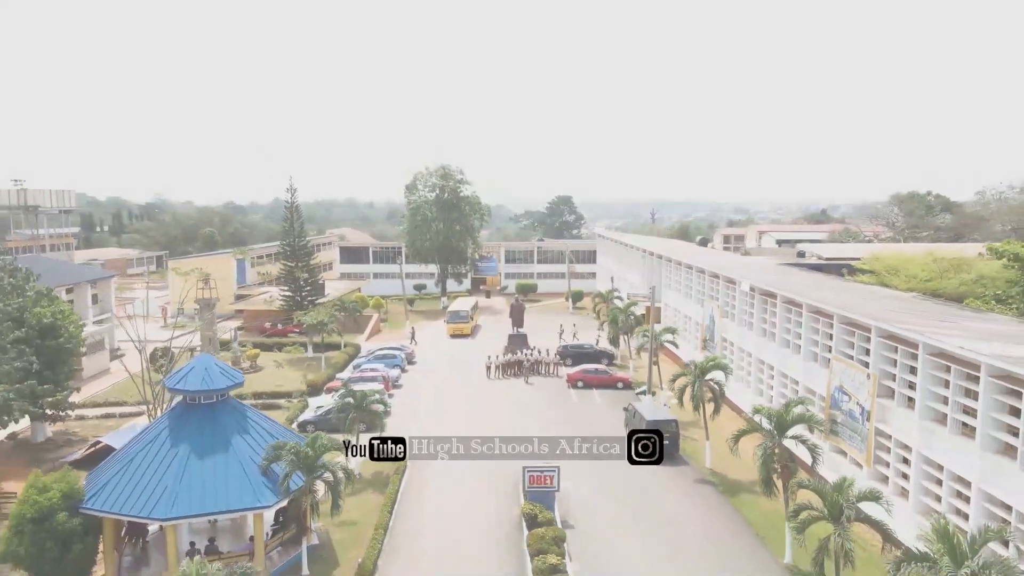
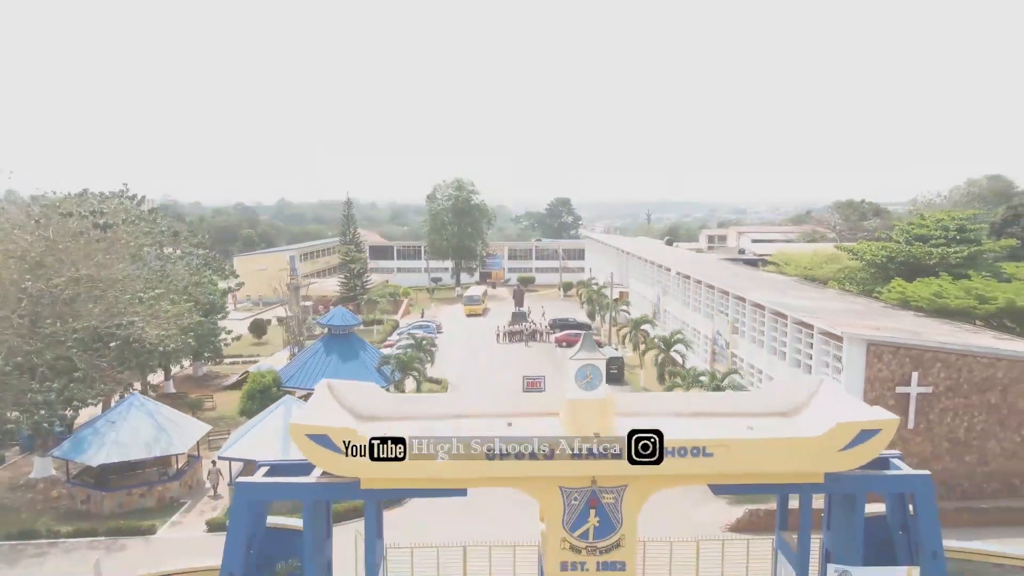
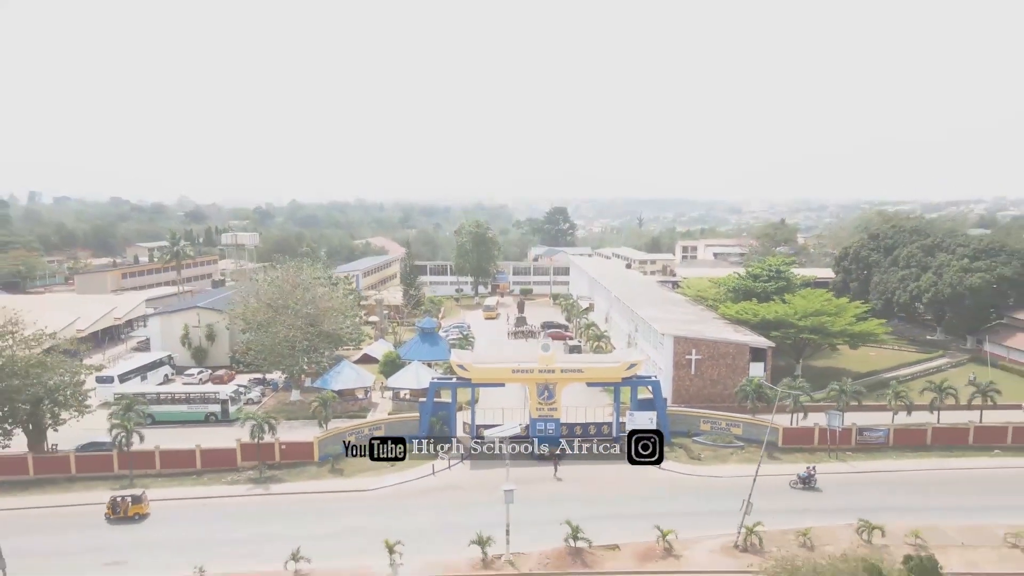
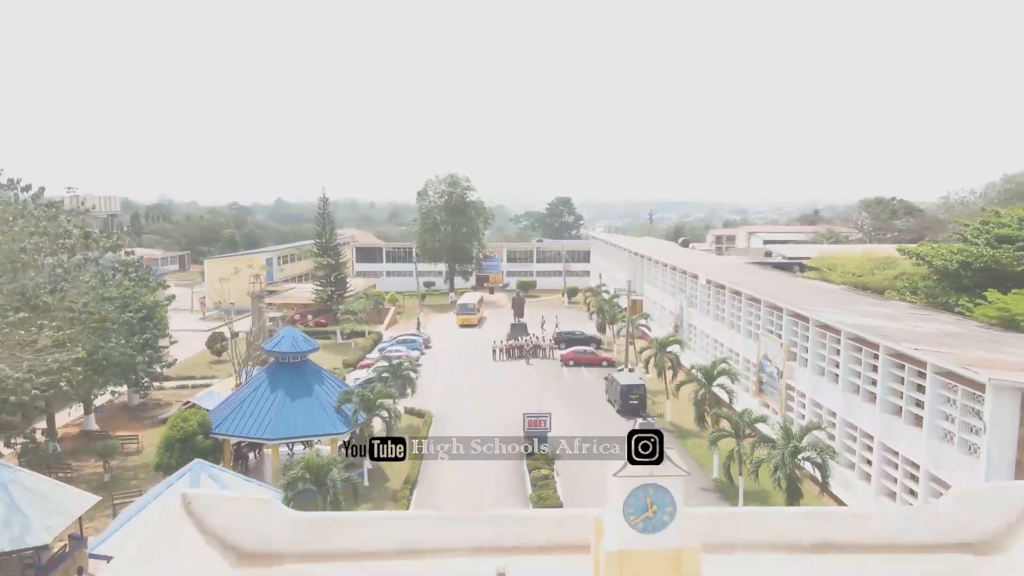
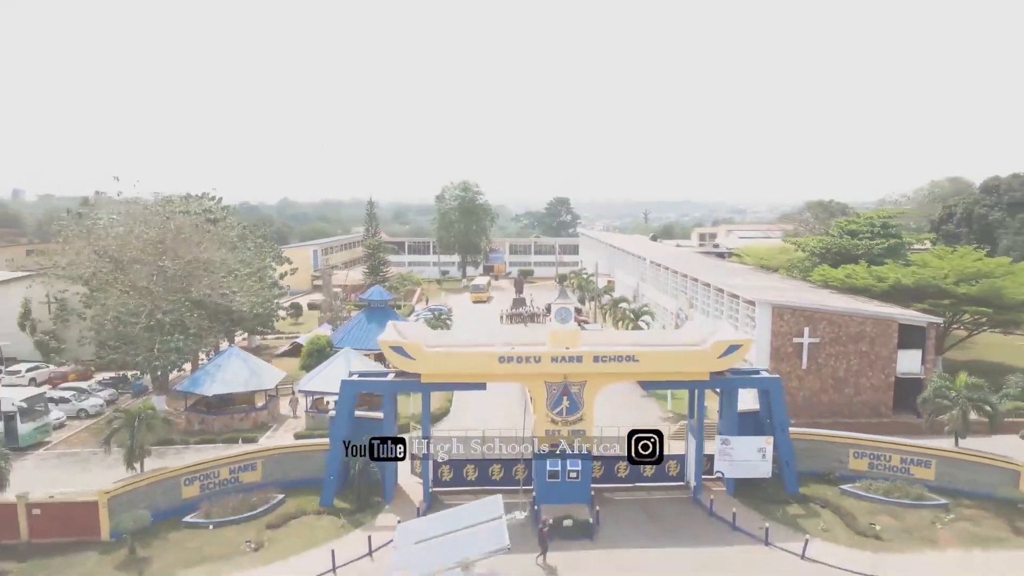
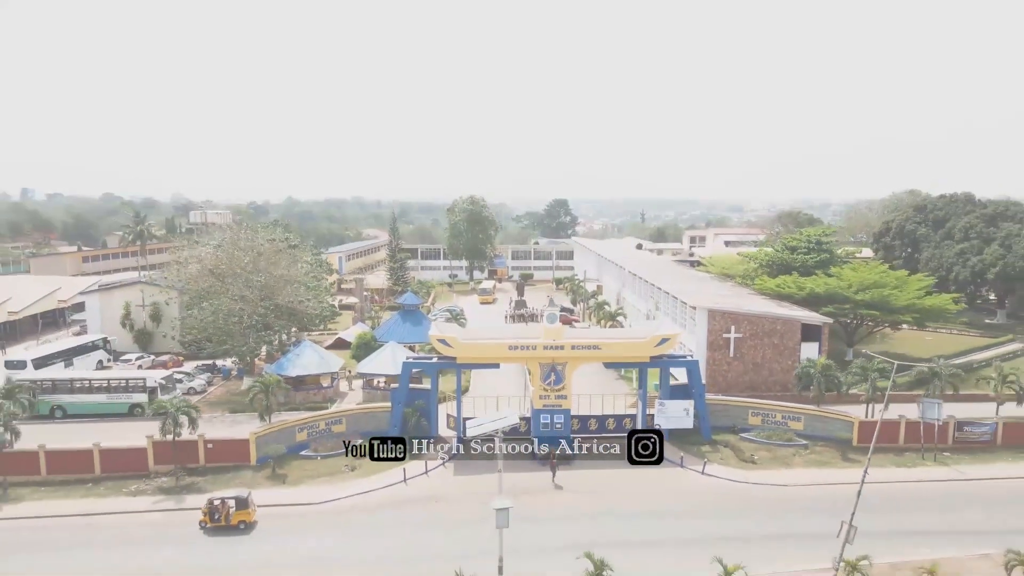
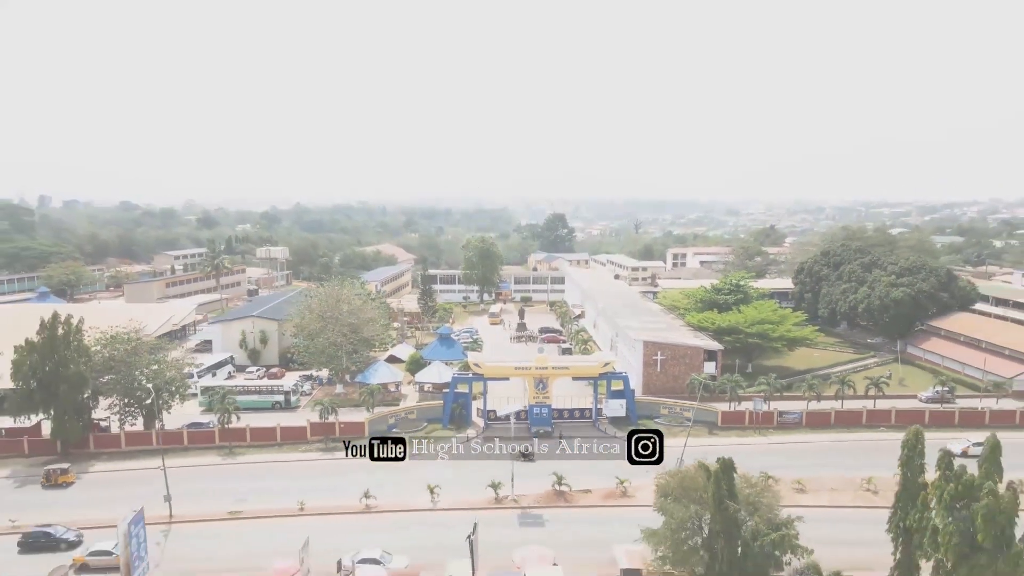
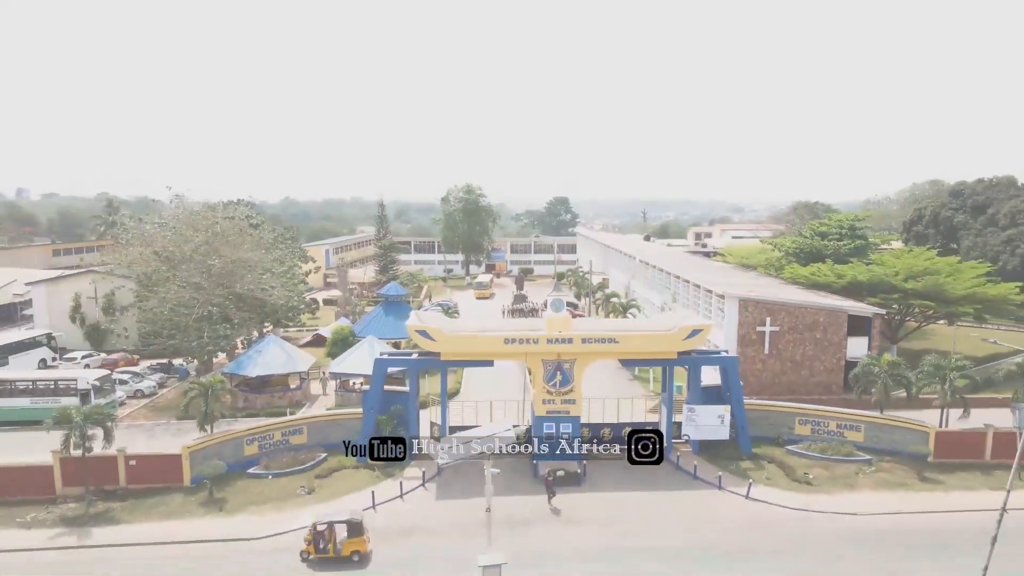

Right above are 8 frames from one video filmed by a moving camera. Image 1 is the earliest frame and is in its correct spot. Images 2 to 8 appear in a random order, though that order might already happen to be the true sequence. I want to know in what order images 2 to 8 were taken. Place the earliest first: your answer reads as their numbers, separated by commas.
4, 2, 5, 8, 6, 3, 7
